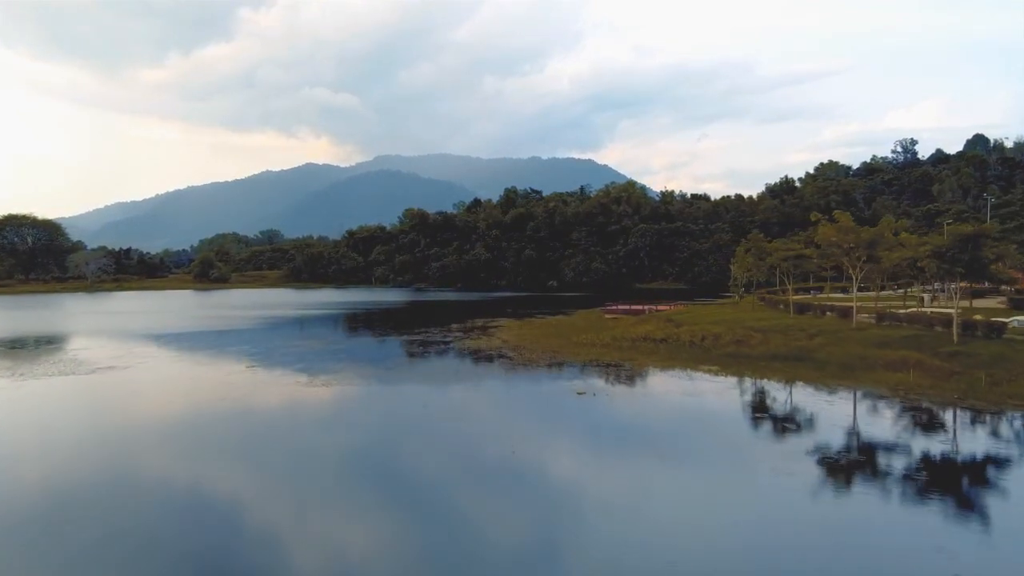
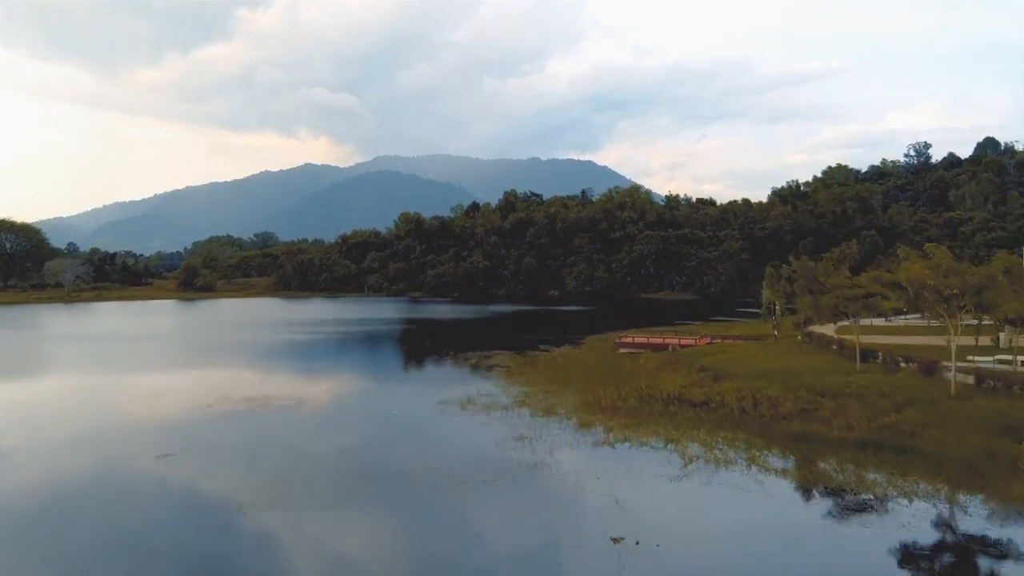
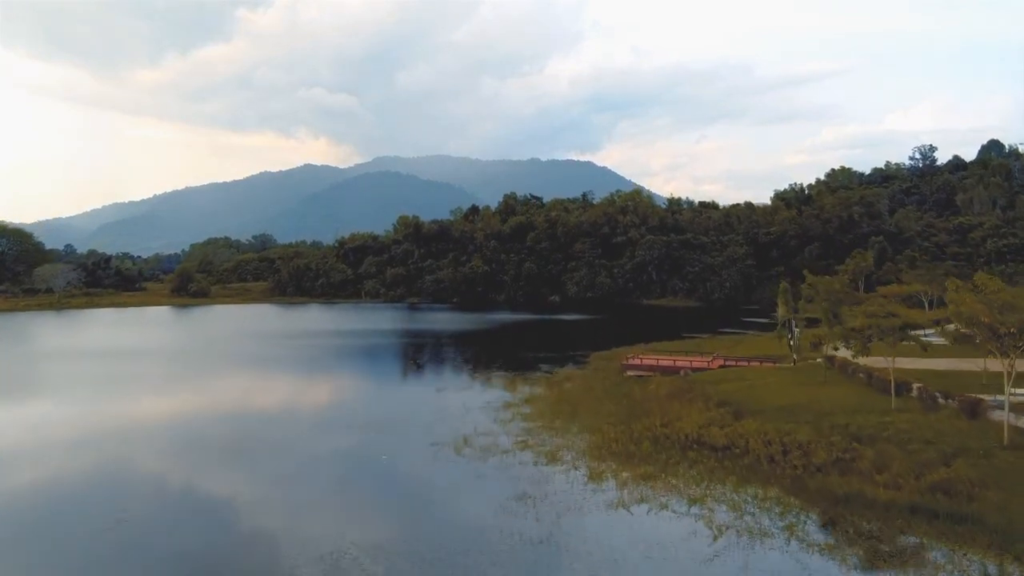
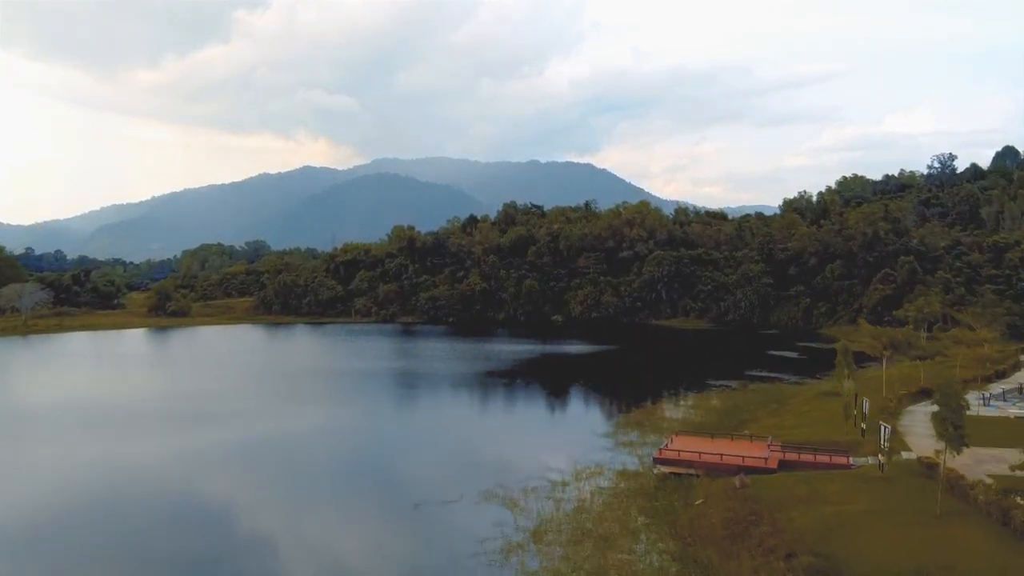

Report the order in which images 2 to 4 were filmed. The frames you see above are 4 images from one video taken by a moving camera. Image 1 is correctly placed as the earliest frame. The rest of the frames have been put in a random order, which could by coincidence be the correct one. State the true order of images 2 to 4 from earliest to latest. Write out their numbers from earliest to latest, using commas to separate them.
2, 3, 4
